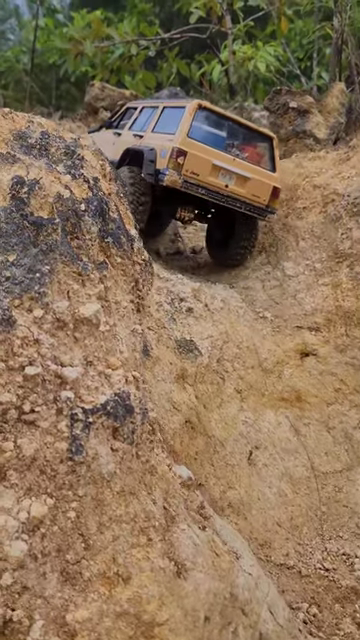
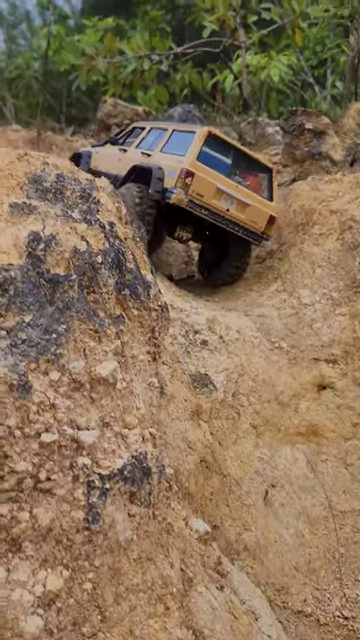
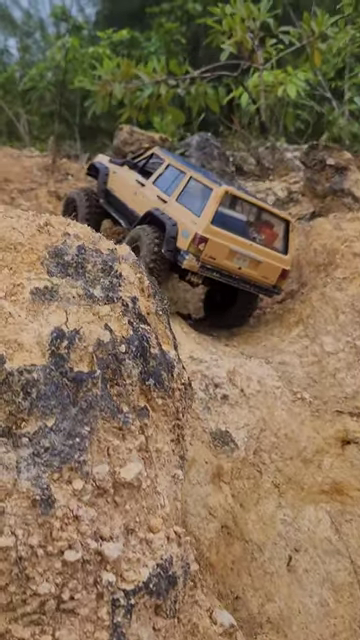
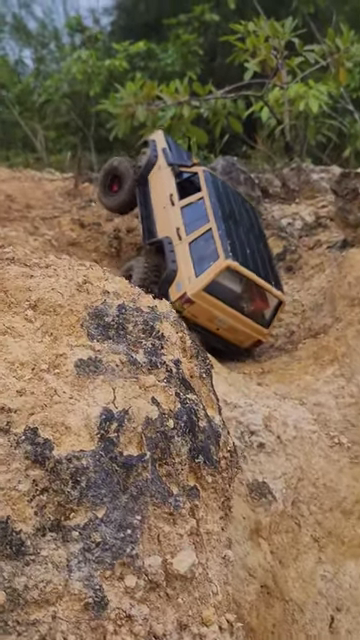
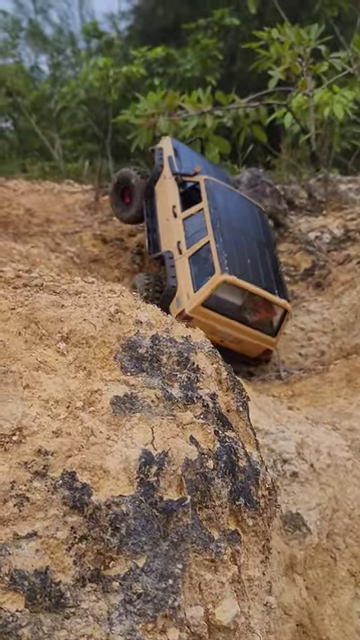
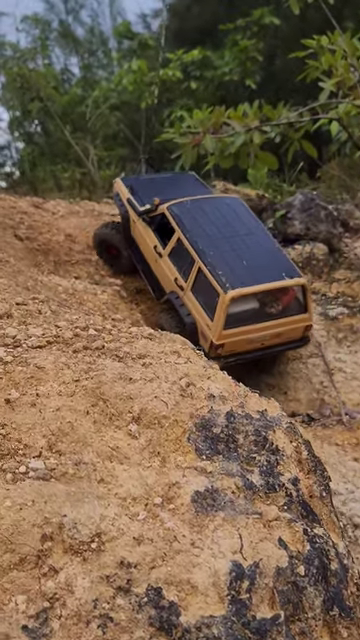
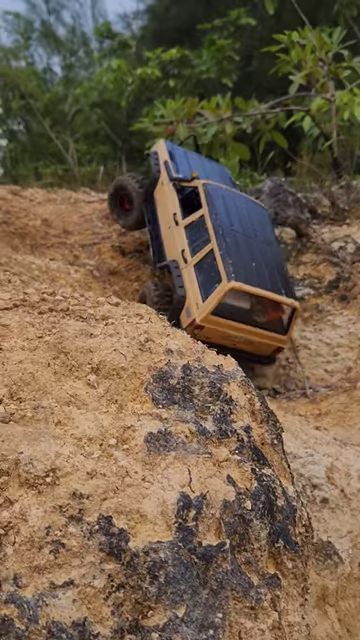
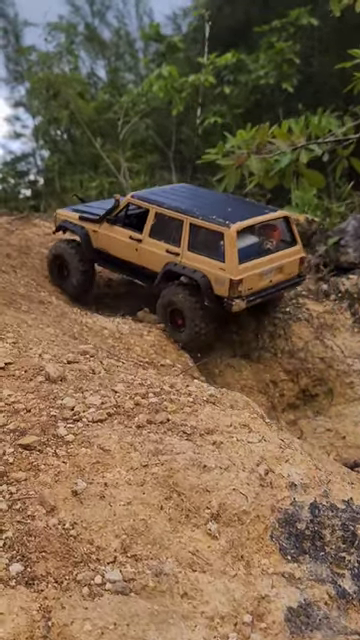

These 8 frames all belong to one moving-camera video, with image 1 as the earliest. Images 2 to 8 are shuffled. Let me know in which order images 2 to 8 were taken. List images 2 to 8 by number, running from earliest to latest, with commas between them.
2, 3, 4, 5, 7, 6, 8
